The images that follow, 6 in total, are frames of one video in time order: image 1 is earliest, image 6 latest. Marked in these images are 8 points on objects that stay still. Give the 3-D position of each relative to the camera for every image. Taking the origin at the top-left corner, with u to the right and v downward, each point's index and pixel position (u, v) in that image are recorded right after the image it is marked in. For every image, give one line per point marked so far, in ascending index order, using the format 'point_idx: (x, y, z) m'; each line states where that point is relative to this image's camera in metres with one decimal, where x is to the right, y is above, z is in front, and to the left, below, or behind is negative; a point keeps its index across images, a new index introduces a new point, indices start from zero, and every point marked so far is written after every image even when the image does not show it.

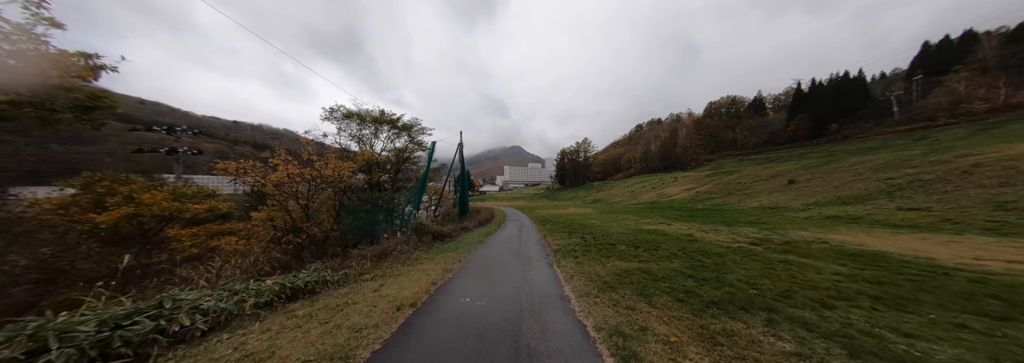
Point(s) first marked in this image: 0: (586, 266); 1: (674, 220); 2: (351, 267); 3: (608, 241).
0: (+1.7, -1.9, +5.4) m
1: (+11.3, -2.7, +16.8) m
2: (-4.2, -2.3, +6.2) m
3: (+3.6, -2.2, +8.8) m
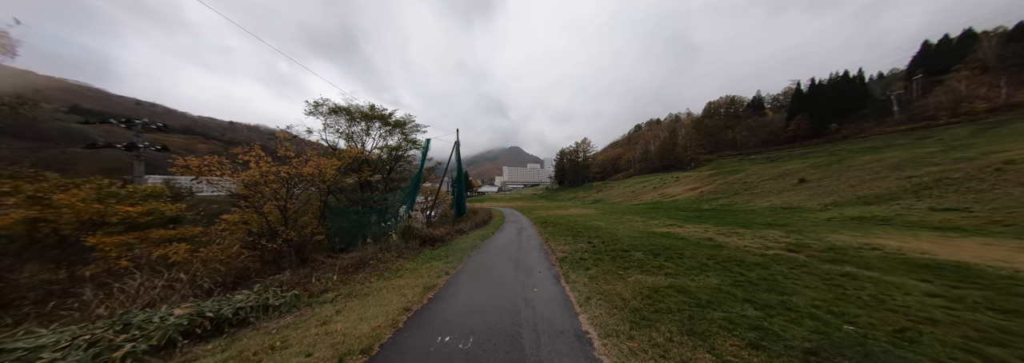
0: (+1.7, -1.8, +4.3) m
1: (+11.2, -2.6, +15.7) m
2: (-4.2, -2.2, +5.1) m
3: (+3.5, -2.1, +7.7) m
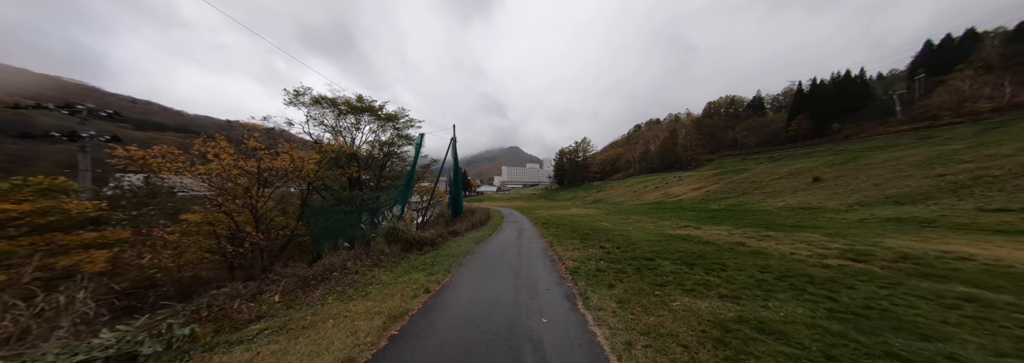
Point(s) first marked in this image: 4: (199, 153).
0: (+1.7, -1.7, +3.1) m
1: (+11.2, -2.5, +14.5) m
2: (-4.2, -2.0, +3.8) m
3: (+3.5, -1.9, +6.5) m
4: (-8.3, +0.8, +6.4) m
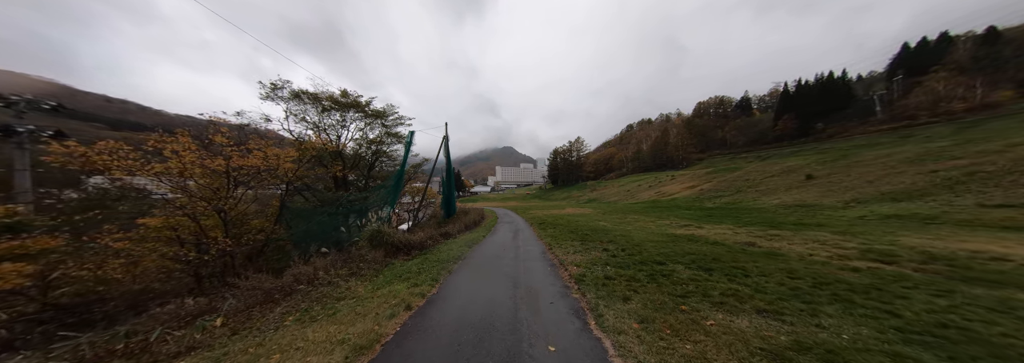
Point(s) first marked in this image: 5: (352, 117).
0: (+1.6, -1.6, +2.5) m
1: (+10.9, -2.3, +14.2) m
2: (-4.2, -2.0, +3.0) m
3: (+3.4, -1.8, +5.9) m
4: (-8.4, +0.8, +5.5) m
5: (-11.5, +4.6, +17.2) m
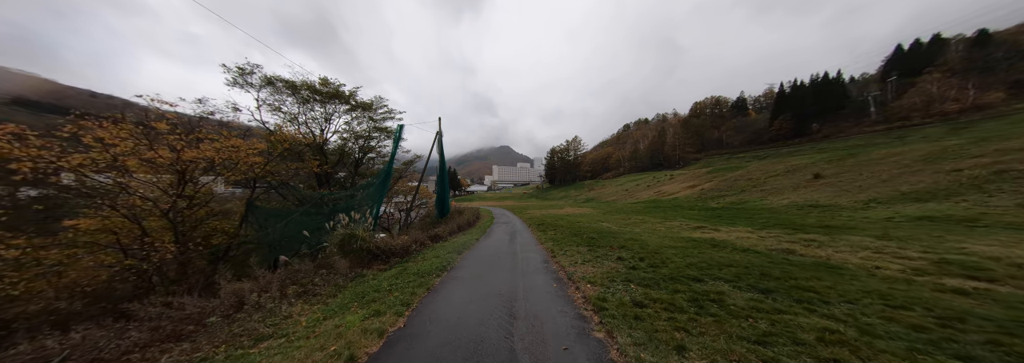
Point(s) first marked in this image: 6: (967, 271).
0: (+1.6, -1.5, +1.3) m
1: (+10.7, -2.2, +13.1) m
2: (-4.3, -1.8, +1.8) m
3: (+3.3, -1.7, +4.8) m
4: (-8.5, +0.9, +4.2) m
5: (-11.7, +4.8, +15.9) m
6: (+8.1, -1.6, +4.3) m
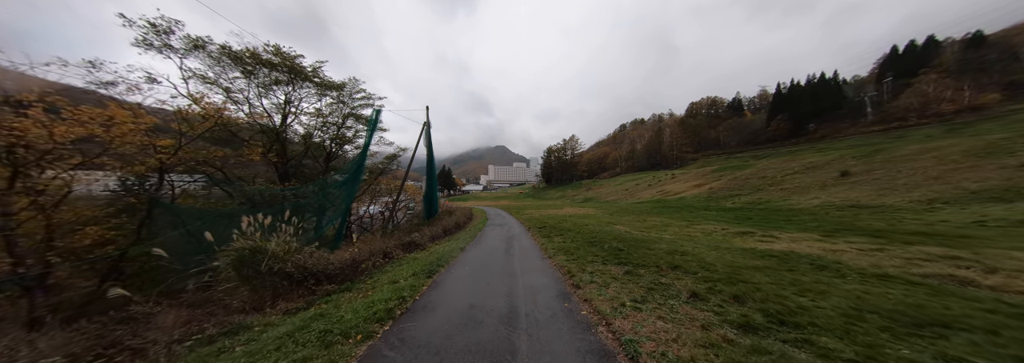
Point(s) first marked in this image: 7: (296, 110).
0: (+1.6, -1.2, -1.2) m
1: (+10.5, -2.0, +10.8) m
2: (-4.3, -1.6, -0.8) m
3: (+3.3, -1.5, +2.3) m
4: (-8.5, +1.2, +1.5) m
5: (-11.9, +5.1, +13.2) m
6: (+8.1, -1.3, +1.9) m
7: (-12.6, +4.2, +14.0) m
